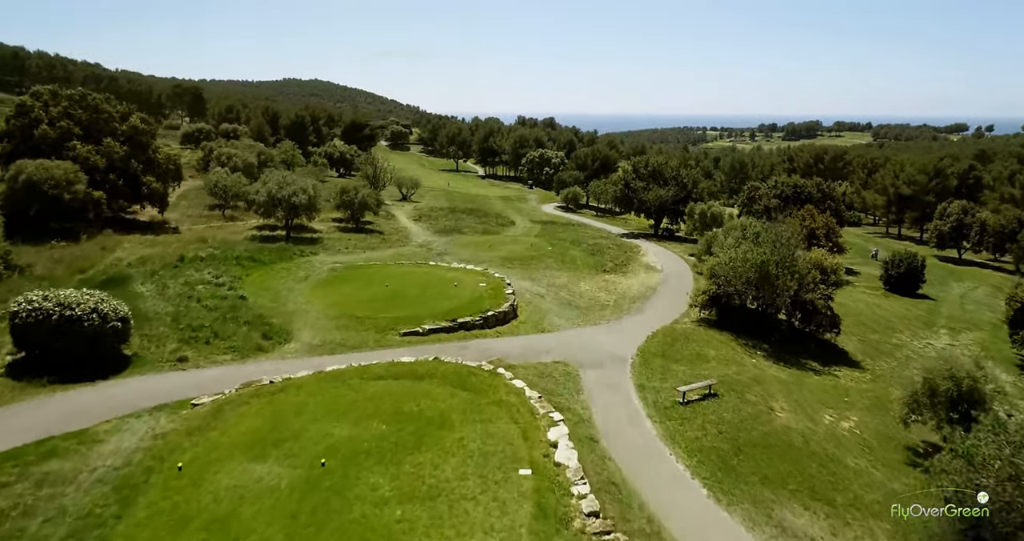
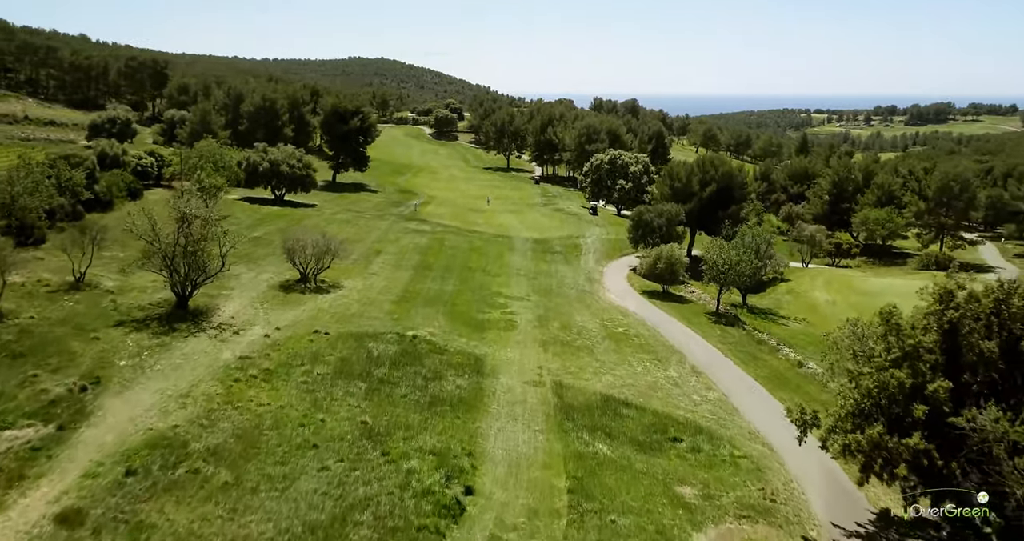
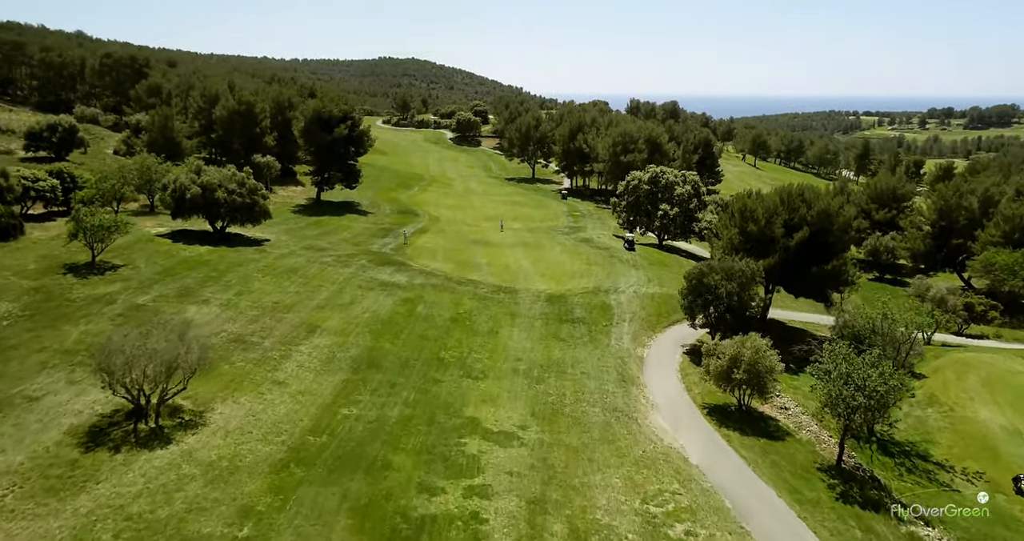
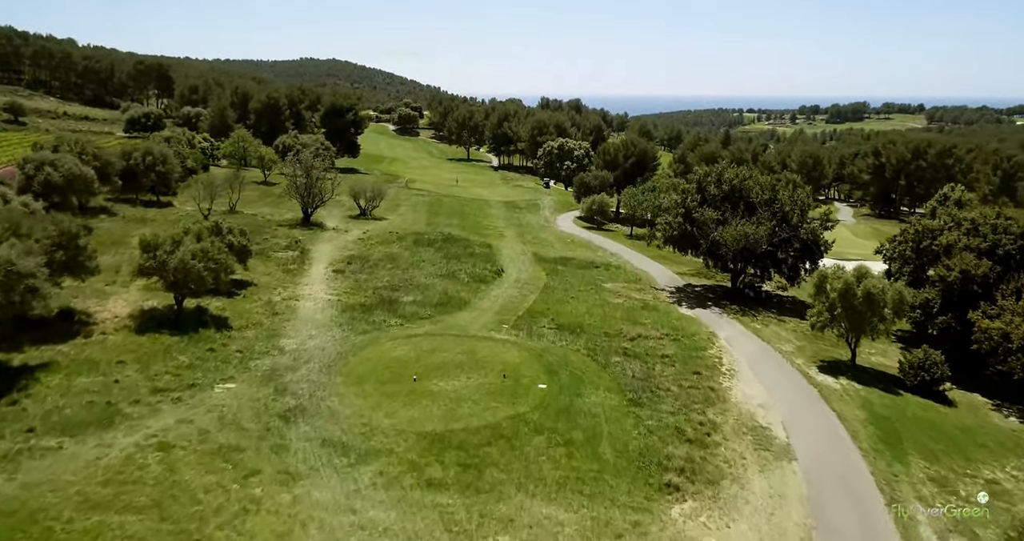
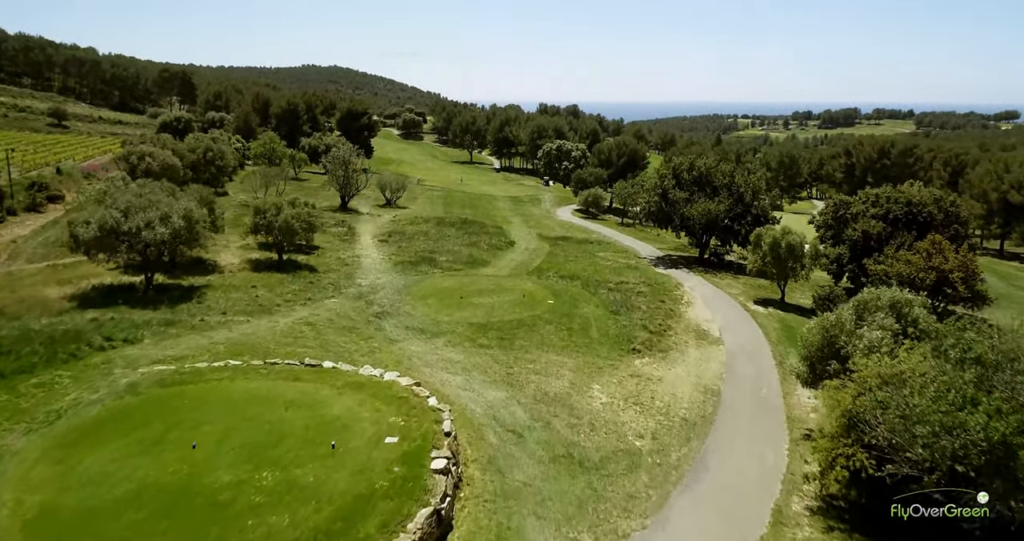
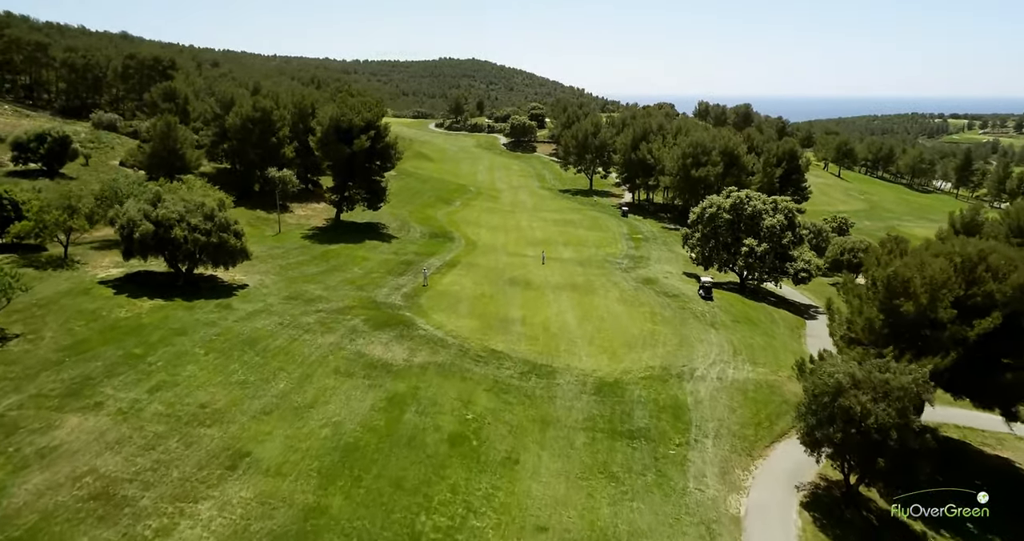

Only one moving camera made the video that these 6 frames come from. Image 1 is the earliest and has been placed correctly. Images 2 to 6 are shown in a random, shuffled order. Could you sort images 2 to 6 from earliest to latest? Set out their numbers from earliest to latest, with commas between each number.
5, 4, 2, 3, 6
